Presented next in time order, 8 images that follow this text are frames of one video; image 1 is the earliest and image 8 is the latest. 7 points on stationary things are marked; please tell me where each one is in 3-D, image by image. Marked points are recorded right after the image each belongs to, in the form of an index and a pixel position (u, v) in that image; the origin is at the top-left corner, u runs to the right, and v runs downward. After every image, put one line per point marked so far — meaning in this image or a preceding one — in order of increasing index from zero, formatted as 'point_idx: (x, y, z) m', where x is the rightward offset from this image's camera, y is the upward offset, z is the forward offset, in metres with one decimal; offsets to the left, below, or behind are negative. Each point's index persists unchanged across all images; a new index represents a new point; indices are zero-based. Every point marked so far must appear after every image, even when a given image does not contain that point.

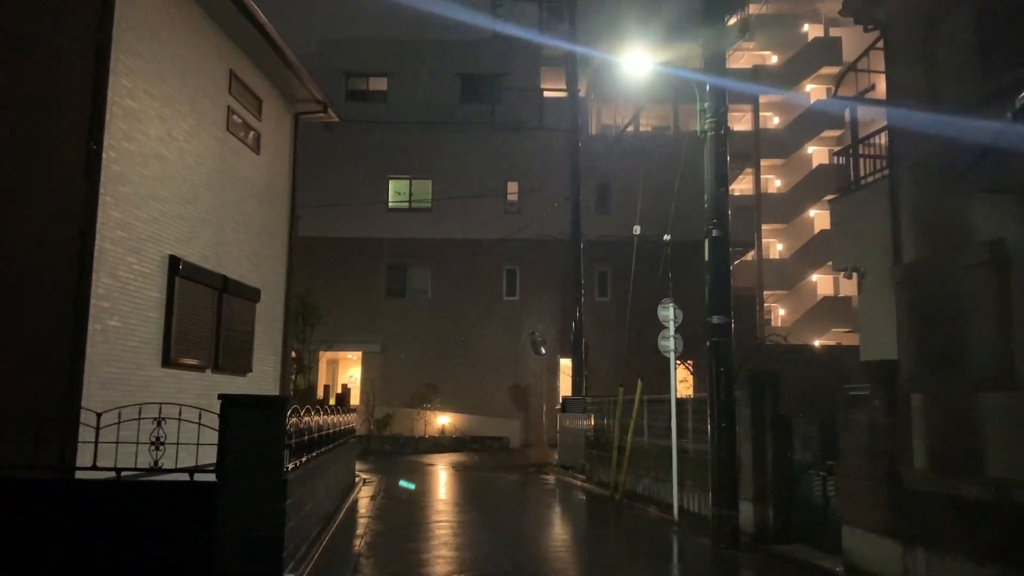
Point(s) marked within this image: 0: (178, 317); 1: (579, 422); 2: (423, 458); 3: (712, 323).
0: (-3.3, -0.3, +8.6) m
1: (+1.2, -2.5, +16.0) m
2: (-2.0, -3.8, +19.5) m
3: (+1.9, -0.3, +8.3) m
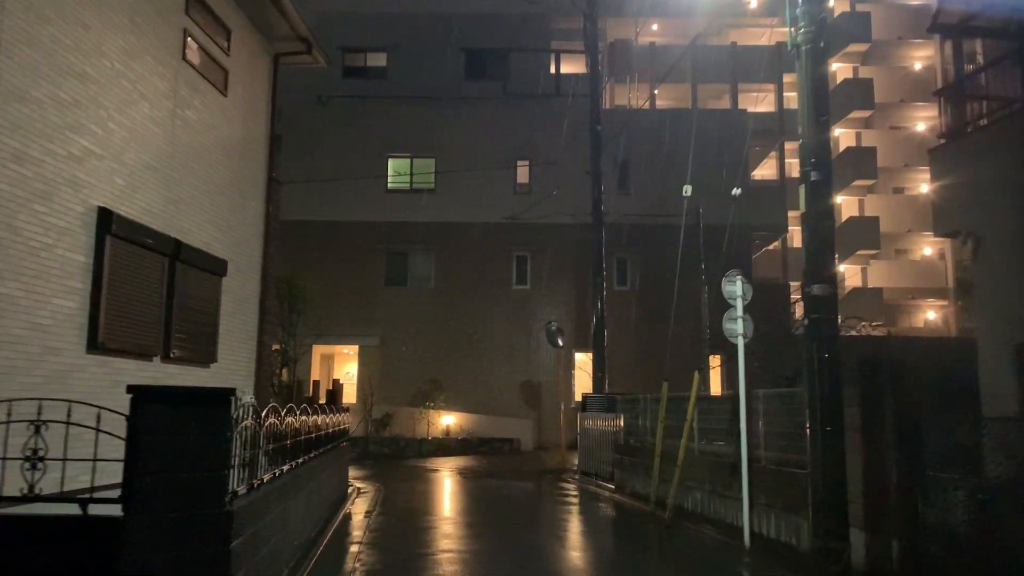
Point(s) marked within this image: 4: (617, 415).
0: (-3.1, 0.0, +6.6) m
1: (+1.5, -2.2, +14.0) m
2: (-1.8, -3.5, +17.5) m
3: (+2.2, 0.0, +6.3) m
4: (+1.6, -1.9, +13.1) m
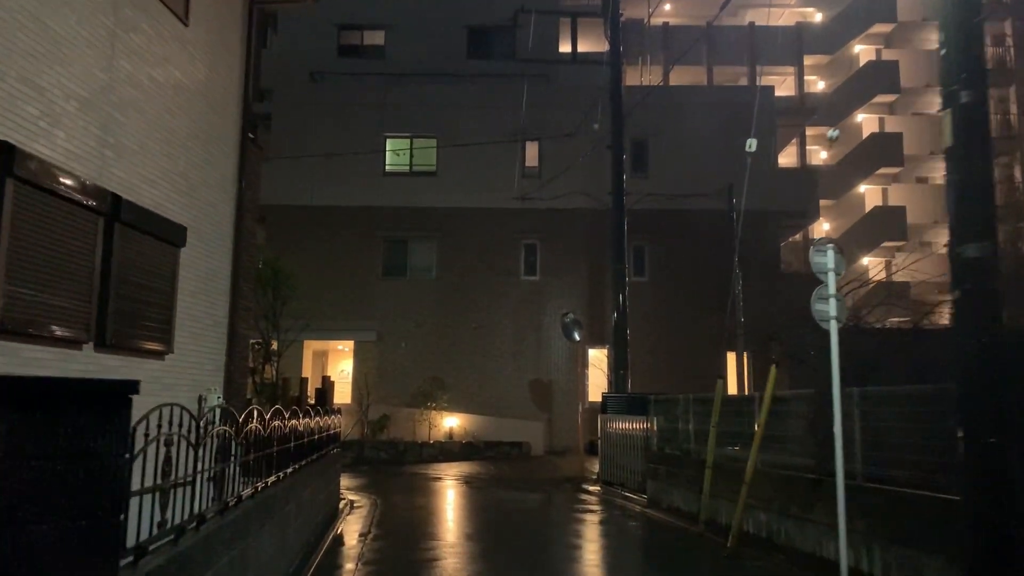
0: (-2.8, +0.2, +5.0) m
1: (+1.7, -2.0, +12.4) m
2: (-1.6, -3.3, +15.8) m
3: (+2.4, +0.2, +4.6) m
4: (+1.8, -1.7, +11.4) m
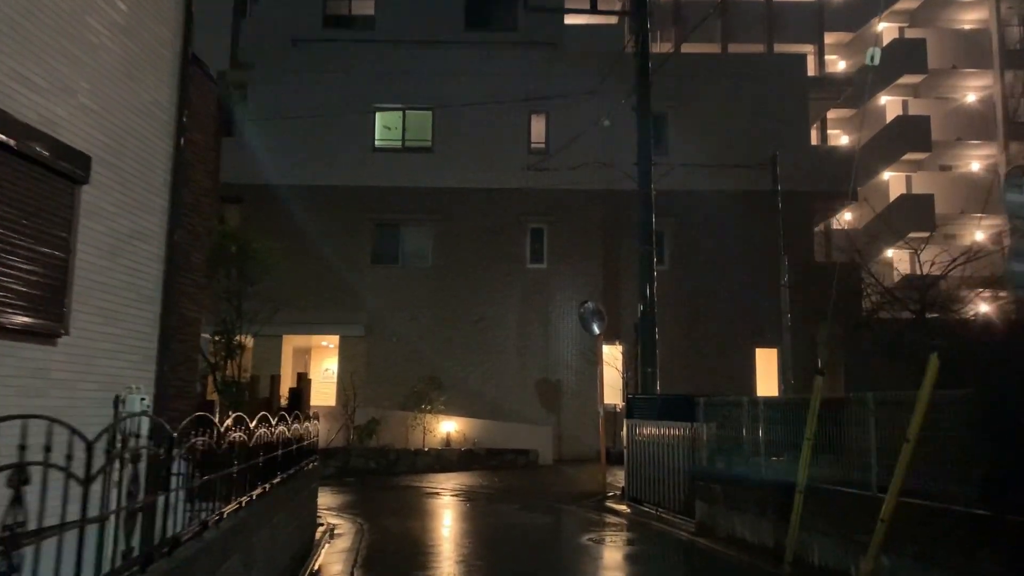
0: (-2.6, +0.5, +2.9) m
1: (+1.8, -1.8, +10.3) m
2: (-1.4, -3.1, +13.8) m
3: (+2.7, +0.4, +2.6) m
4: (+2.0, -1.5, +9.4) m
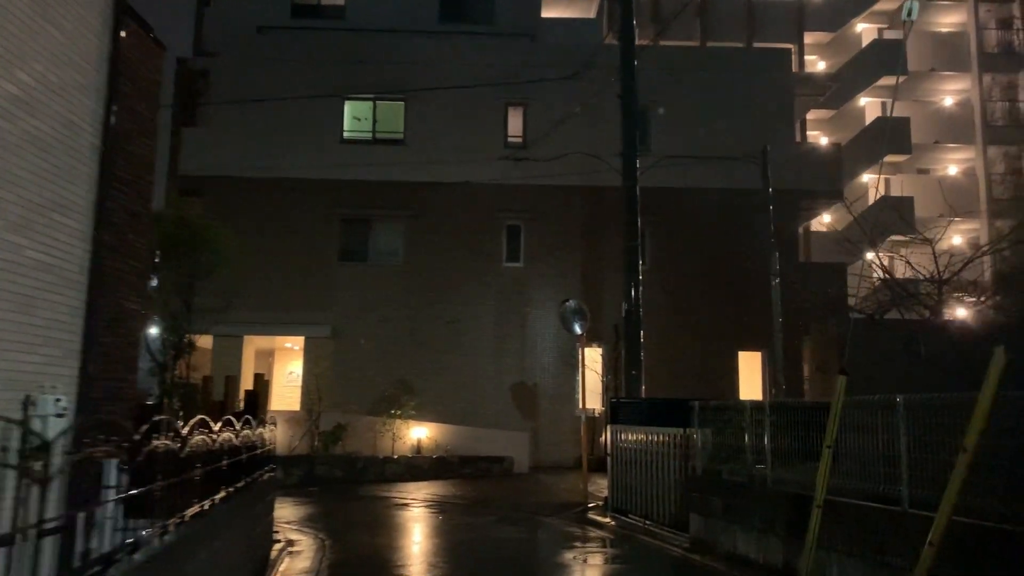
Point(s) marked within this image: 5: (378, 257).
0: (-2.6, +0.6, +2.1) m
1: (+1.6, -1.7, +9.6) m
2: (-1.8, -3.1, +12.9) m
3: (+2.7, +0.5, +1.9) m
4: (+1.7, -1.4, +8.7) m
5: (-2.6, +0.6, +16.9) m
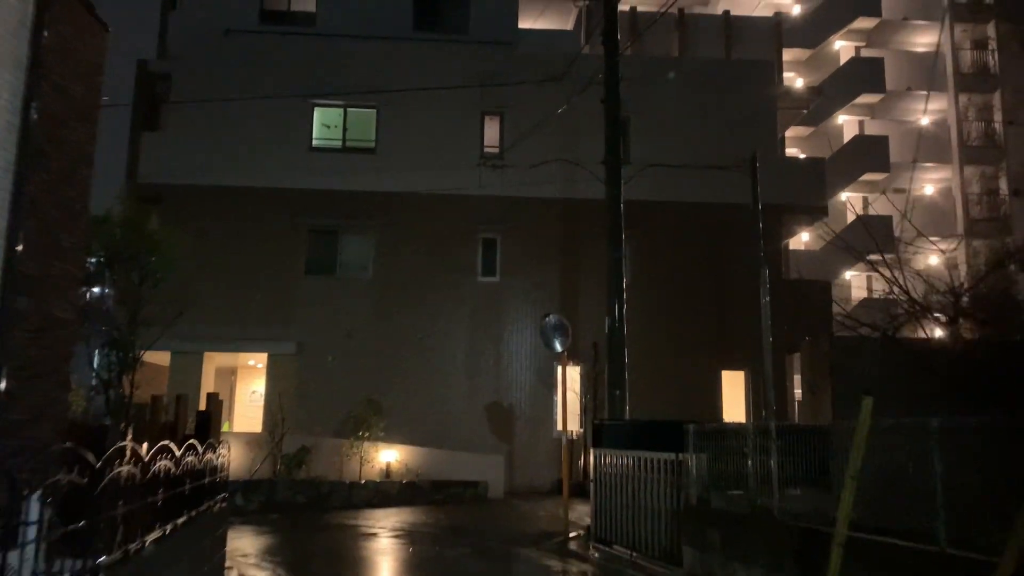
0: (-2.5, +0.6, +1.3) m
1: (+1.3, -1.9, +8.9) m
2: (-2.2, -3.2, +12.1) m
3: (+2.7, +0.5, +1.4) m
4: (+1.5, -1.6, +8.0) m
5: (-3.1, +0.3, +16.2) m
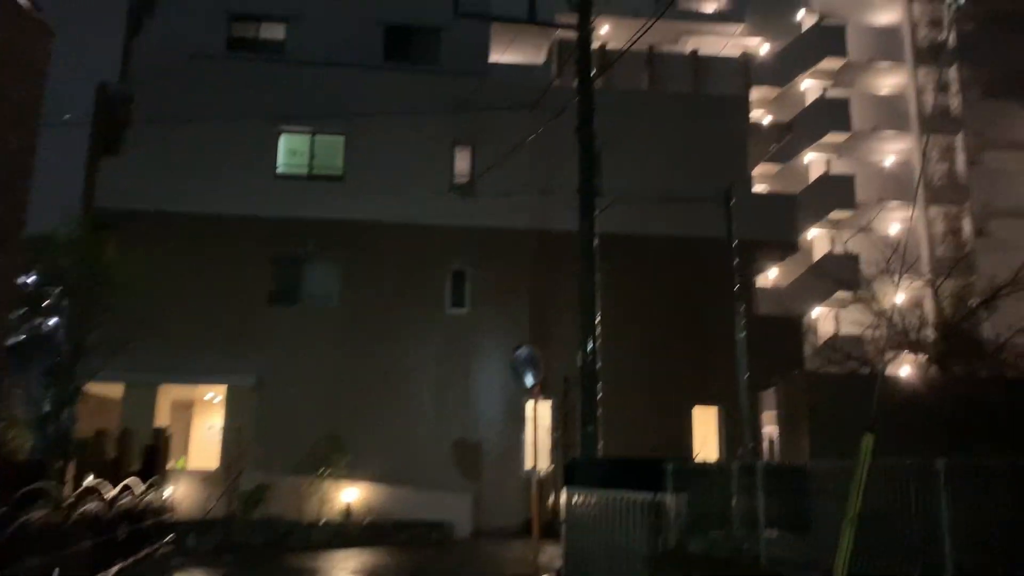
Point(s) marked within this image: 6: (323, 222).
0: (-2.5, +0.7, +0.9) m
1: (+1.0, -2.2, +8.5) m
2: (-2.6, -3.7, +11.5) m
3: (+2.7, +0.5, +1.1) m
4: (+1.3, -1.8, +7.7) m
5: (-3.7, -0.2, +15.7) m
6: (-3.5, +1.2, +15.9) m
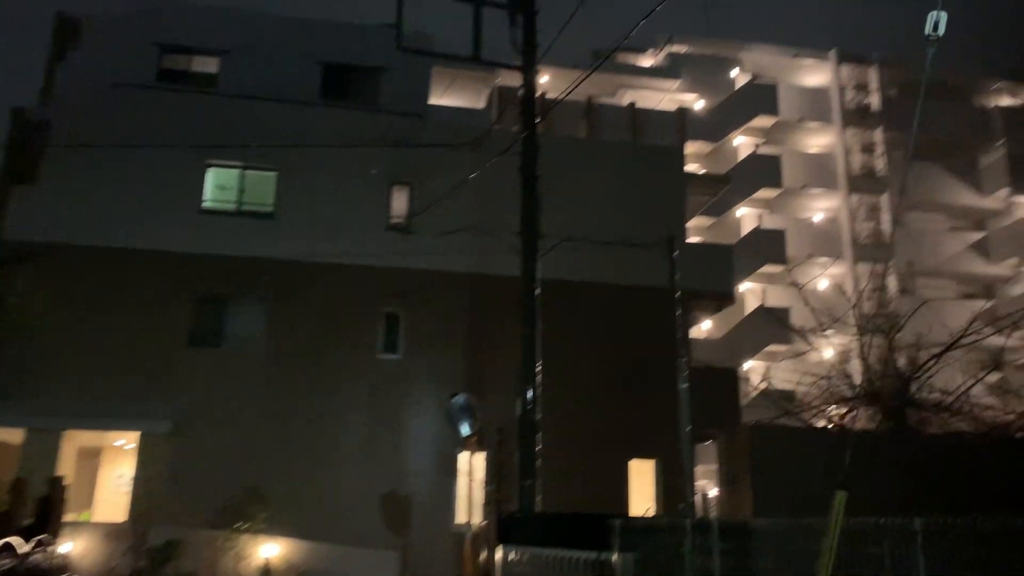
0: (-2.5, +0.8, +0.3) m
1: (+0.4, -2.6, +8.0) m
2: (-3.5, -4.2, +10.6) m
3: (+2.7, +0.5, +0.9) m
4: (+0.7, -2.2, +7.2) m
5: (-4.8, -0.9, +14.9) m
6: (-4.6, +0.5, +15.2) m
